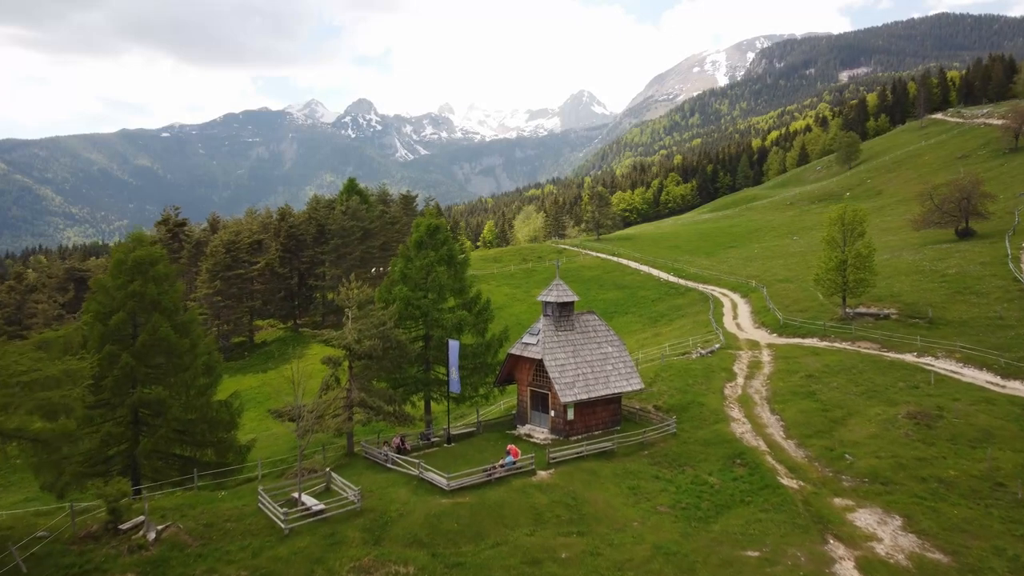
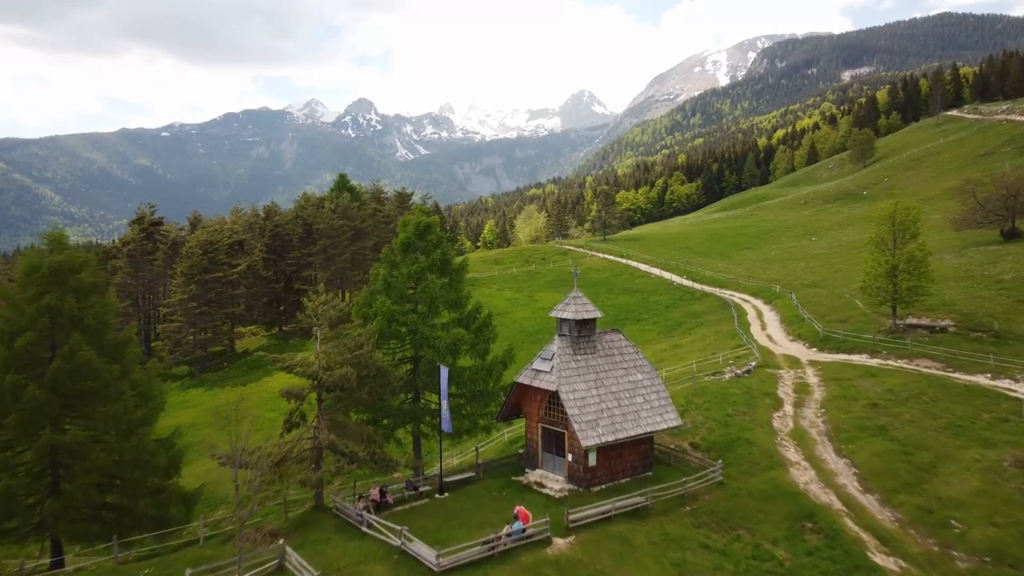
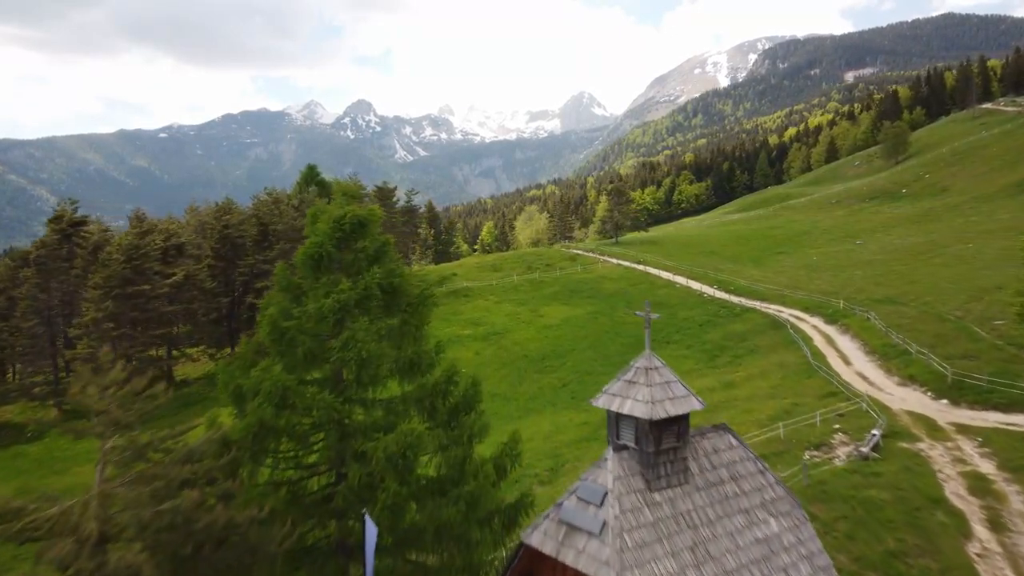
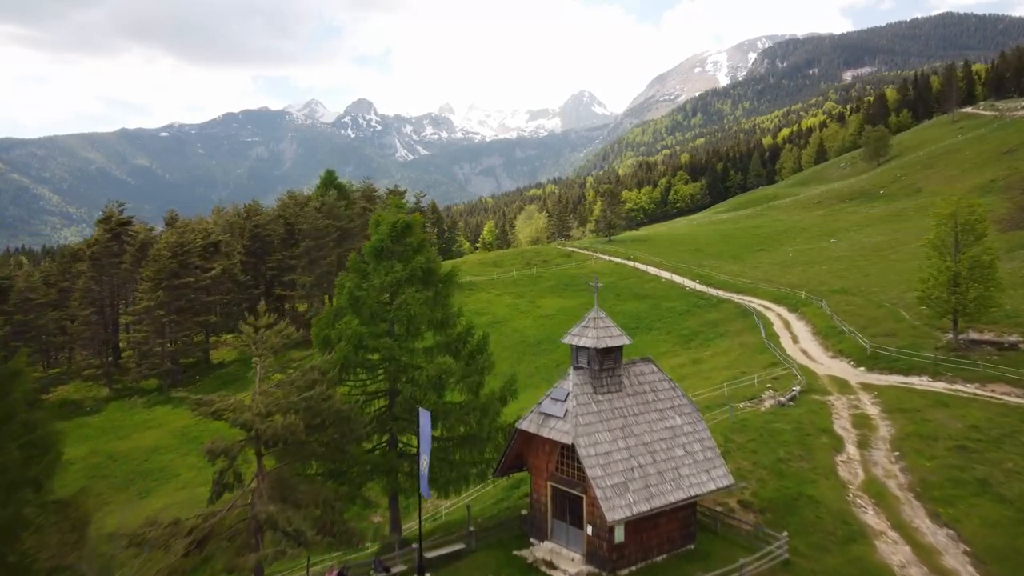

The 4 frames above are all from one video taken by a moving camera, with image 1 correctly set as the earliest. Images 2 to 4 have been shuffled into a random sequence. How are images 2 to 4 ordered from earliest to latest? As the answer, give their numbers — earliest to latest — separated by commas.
2, 4, 3
